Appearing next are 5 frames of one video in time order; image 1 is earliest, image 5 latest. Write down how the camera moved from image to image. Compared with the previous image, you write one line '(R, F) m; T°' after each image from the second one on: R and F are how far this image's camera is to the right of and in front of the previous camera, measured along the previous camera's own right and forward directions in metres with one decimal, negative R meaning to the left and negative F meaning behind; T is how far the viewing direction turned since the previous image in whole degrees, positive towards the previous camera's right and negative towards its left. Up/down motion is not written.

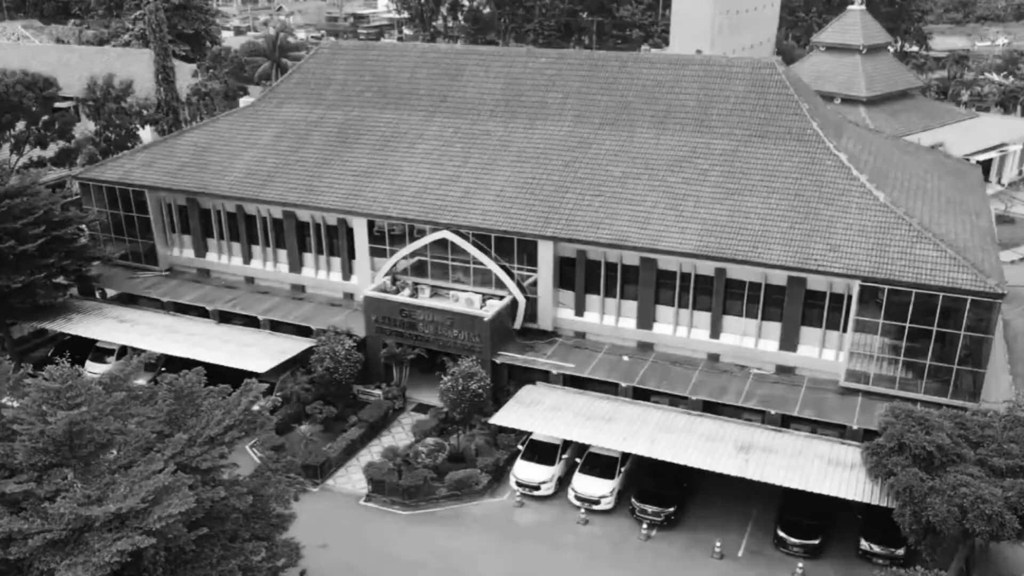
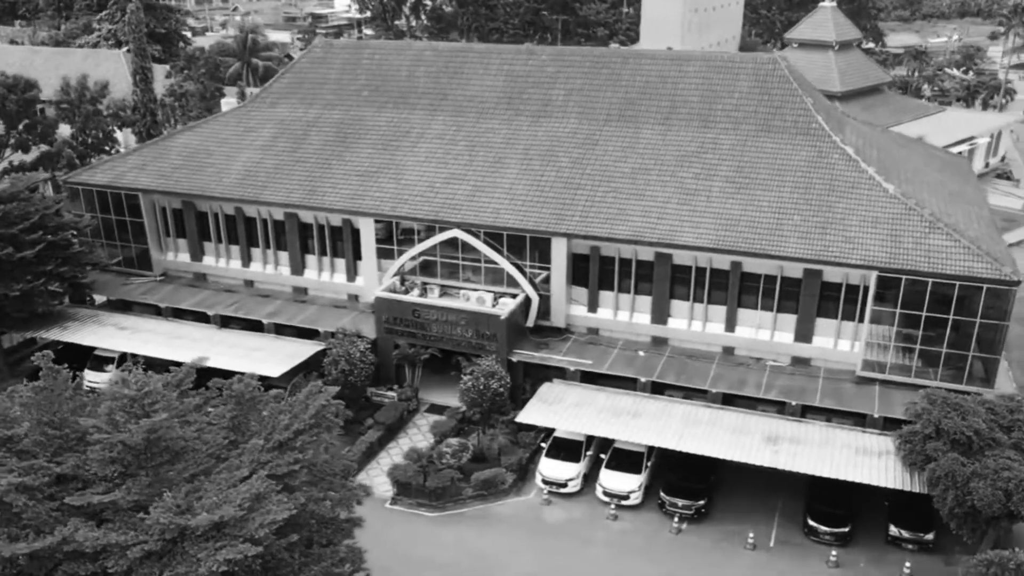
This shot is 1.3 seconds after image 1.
(-1.9, +0.2) m; +3°
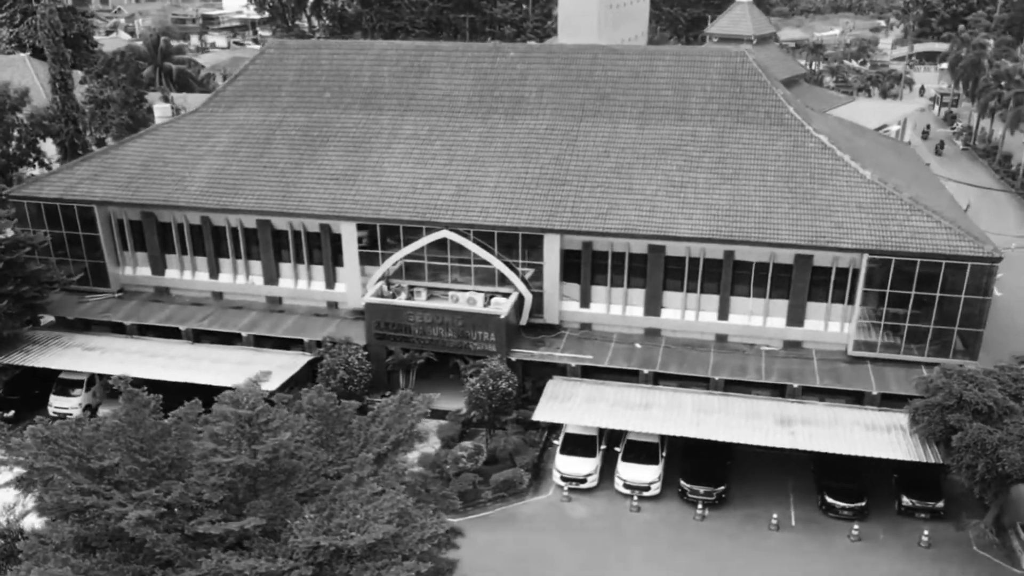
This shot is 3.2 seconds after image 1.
(-3.1, +0.4) m; +7°
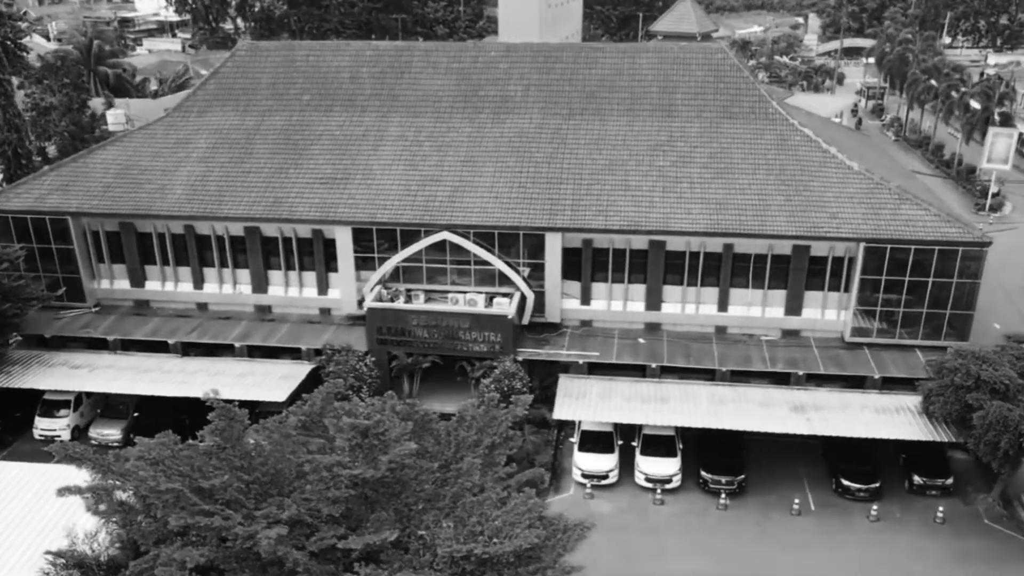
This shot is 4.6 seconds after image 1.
(-2.6, +0.2) m; +5°
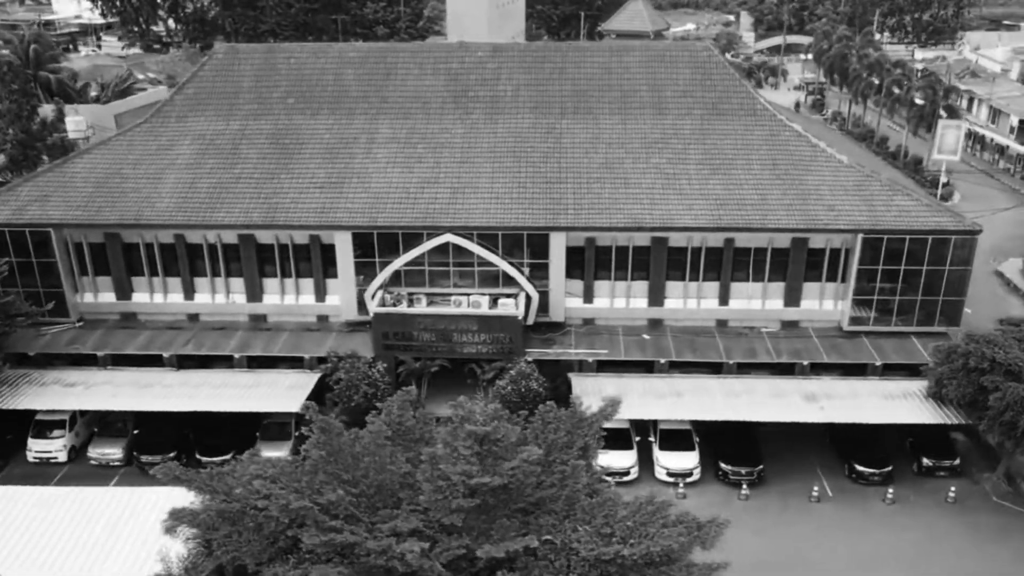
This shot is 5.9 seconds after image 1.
(-2.4, +0.1) m; +4°
